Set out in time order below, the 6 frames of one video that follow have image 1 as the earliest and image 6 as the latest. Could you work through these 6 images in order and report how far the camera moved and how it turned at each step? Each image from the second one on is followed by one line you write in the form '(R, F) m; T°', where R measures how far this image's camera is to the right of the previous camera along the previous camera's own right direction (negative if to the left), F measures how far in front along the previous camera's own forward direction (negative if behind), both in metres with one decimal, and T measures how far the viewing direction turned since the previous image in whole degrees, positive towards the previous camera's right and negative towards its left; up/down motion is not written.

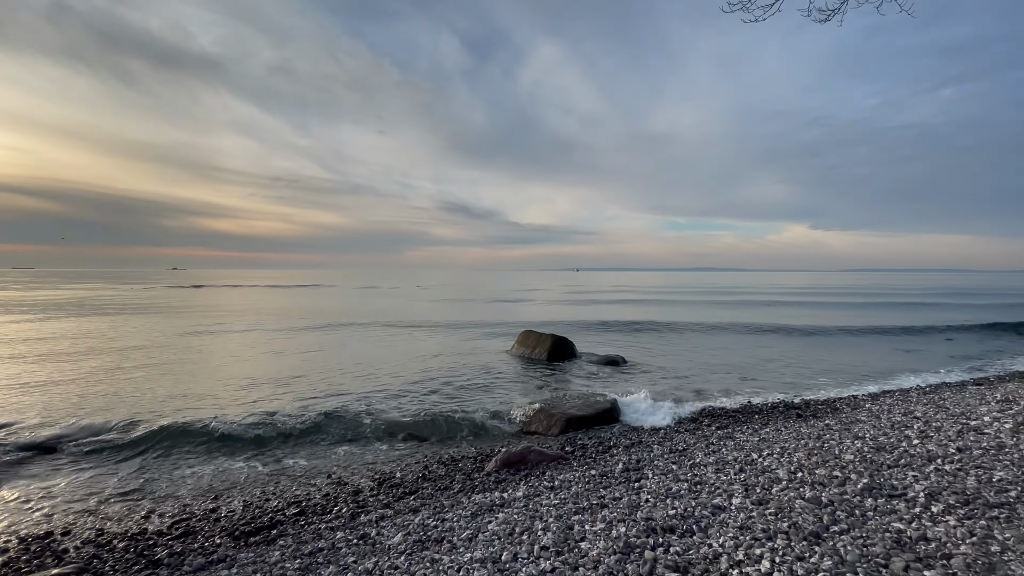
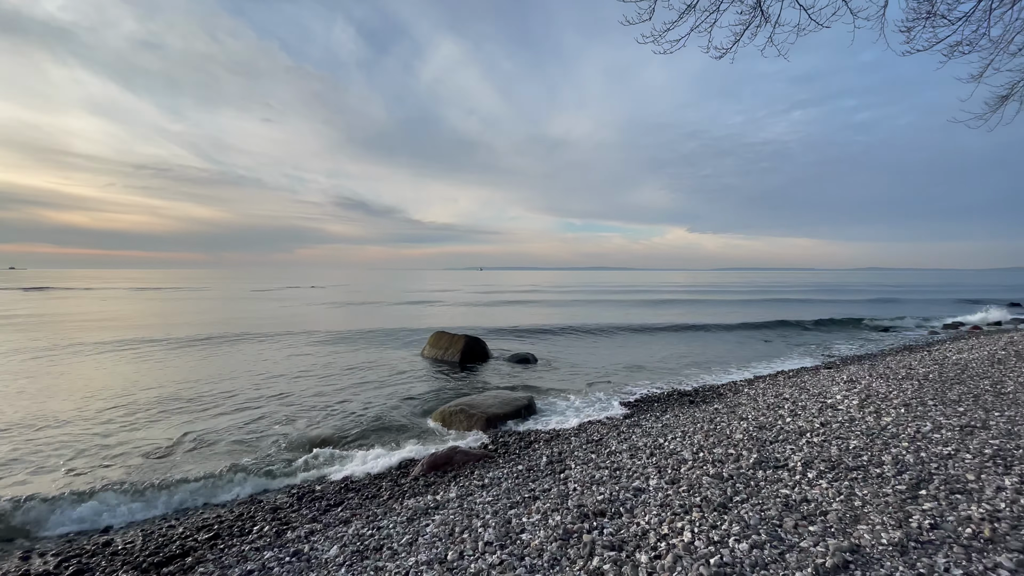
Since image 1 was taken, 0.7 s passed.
(-0.4, -0.2) m; +11°
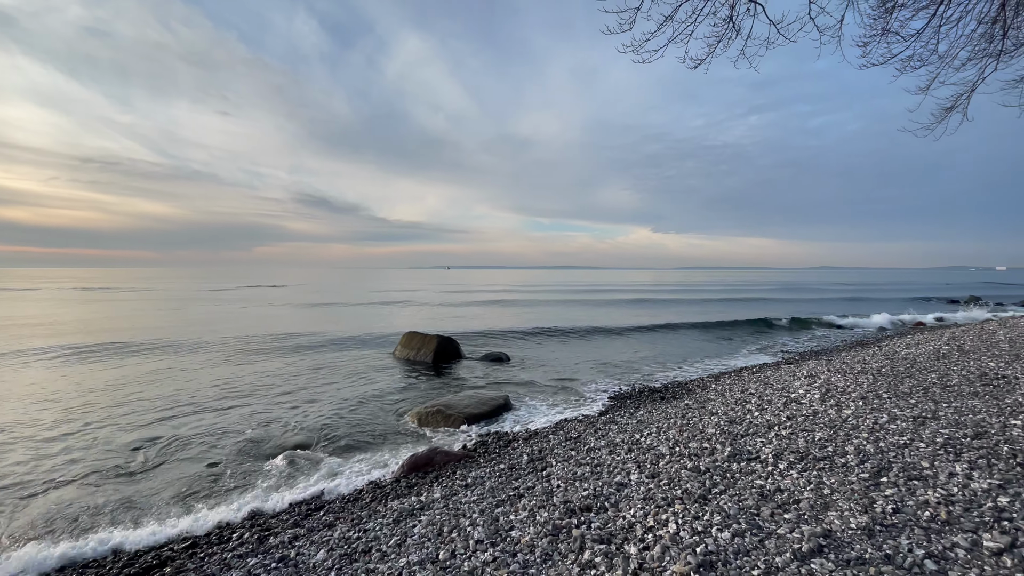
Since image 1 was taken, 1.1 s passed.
(-0.2, -0.1) m; +4°
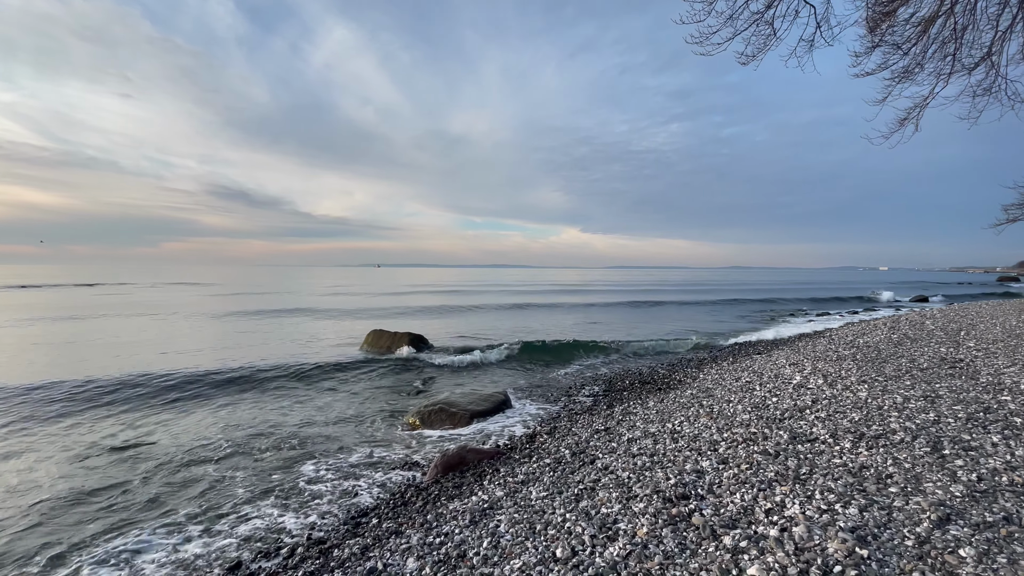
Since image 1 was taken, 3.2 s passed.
(-1.7, +0.3) m; +8°
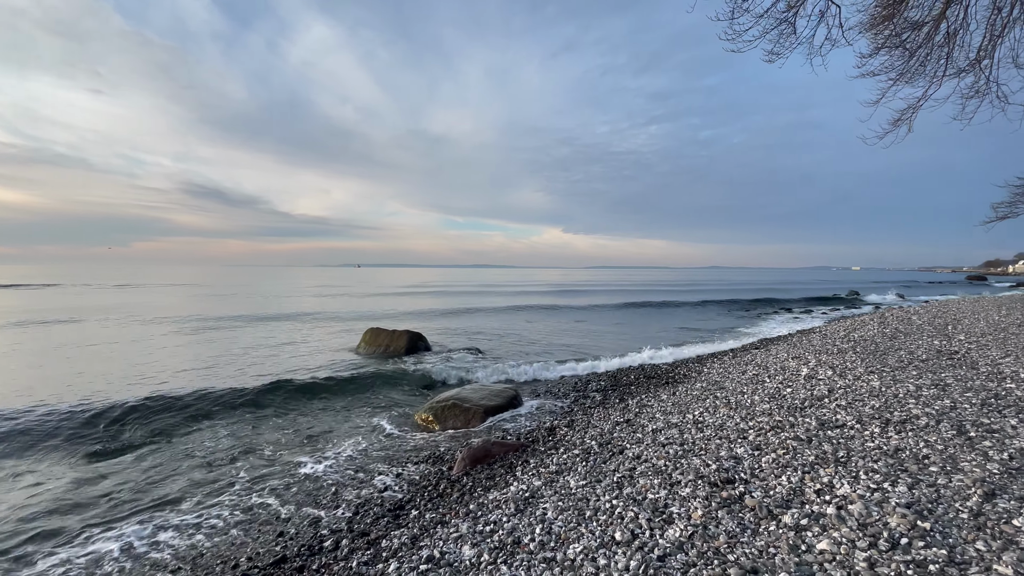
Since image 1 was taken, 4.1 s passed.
(-0.7, 0.0) m; +2°
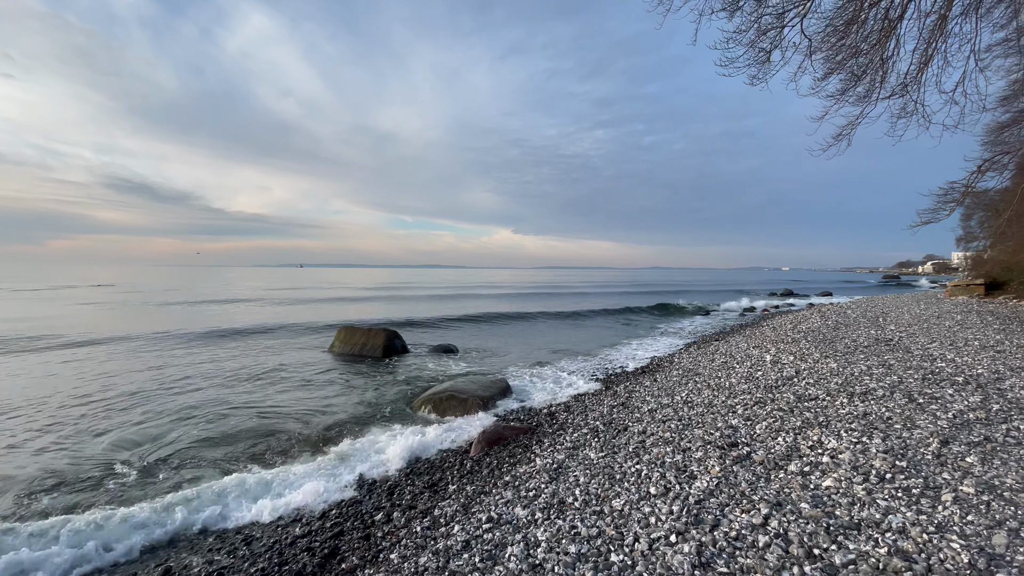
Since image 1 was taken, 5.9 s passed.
(-1.1, -0.6) m; +6°
